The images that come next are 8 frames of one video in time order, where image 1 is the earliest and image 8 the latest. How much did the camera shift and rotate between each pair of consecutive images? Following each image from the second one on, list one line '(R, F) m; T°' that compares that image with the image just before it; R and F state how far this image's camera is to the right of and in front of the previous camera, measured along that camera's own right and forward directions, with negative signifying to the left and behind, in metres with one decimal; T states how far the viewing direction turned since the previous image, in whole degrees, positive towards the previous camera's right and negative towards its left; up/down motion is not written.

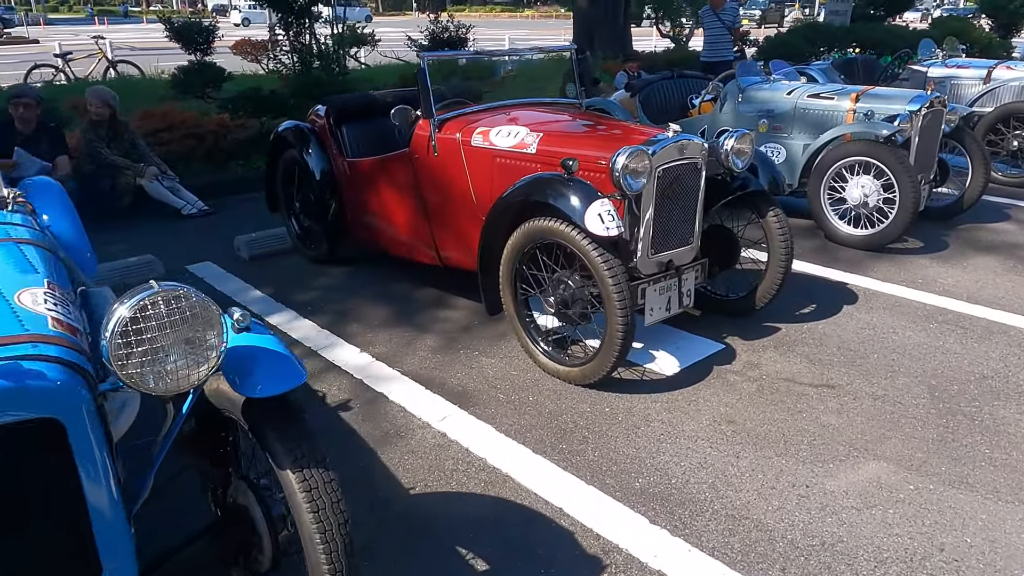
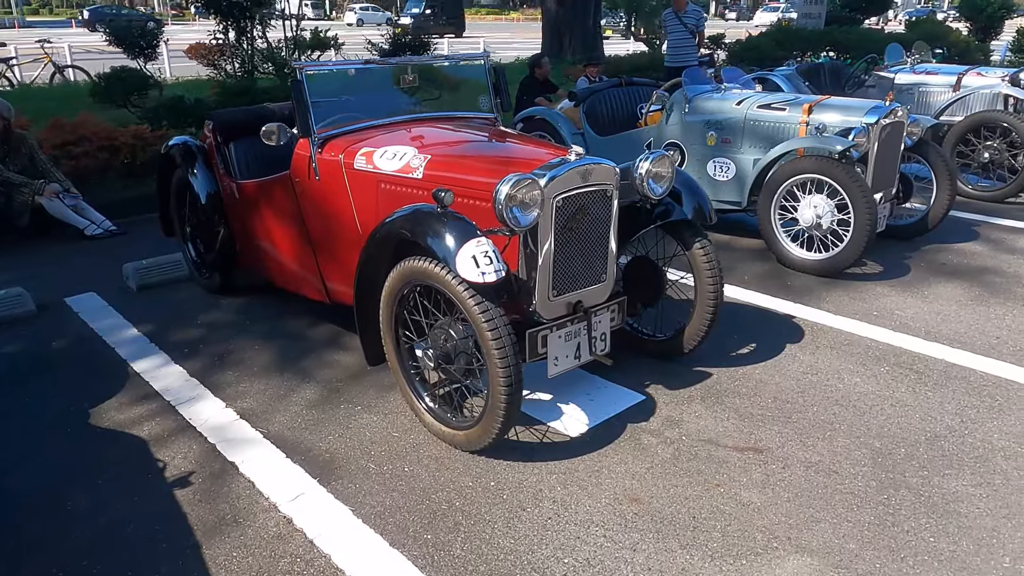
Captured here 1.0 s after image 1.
(+0.5, +0.6) m; +1°
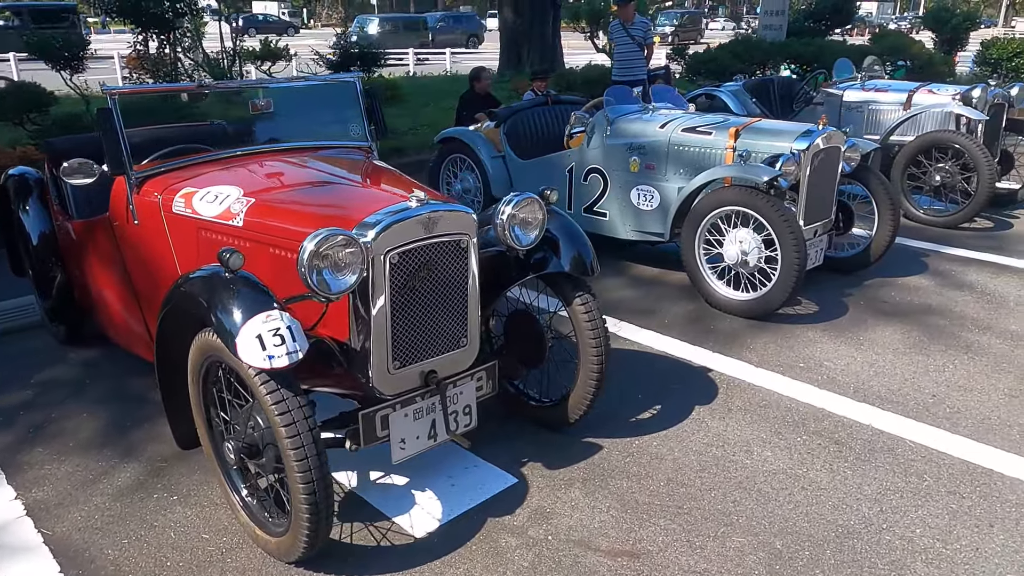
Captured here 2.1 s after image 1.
(+0.6, +0.6) m; +1°
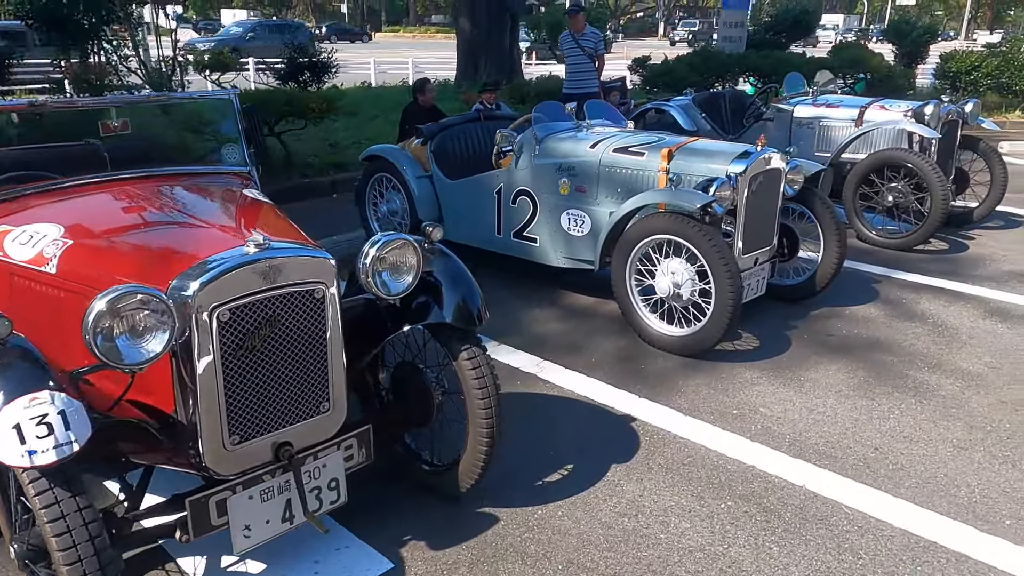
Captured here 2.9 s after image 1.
(+0.4, +0.4) m; +2°
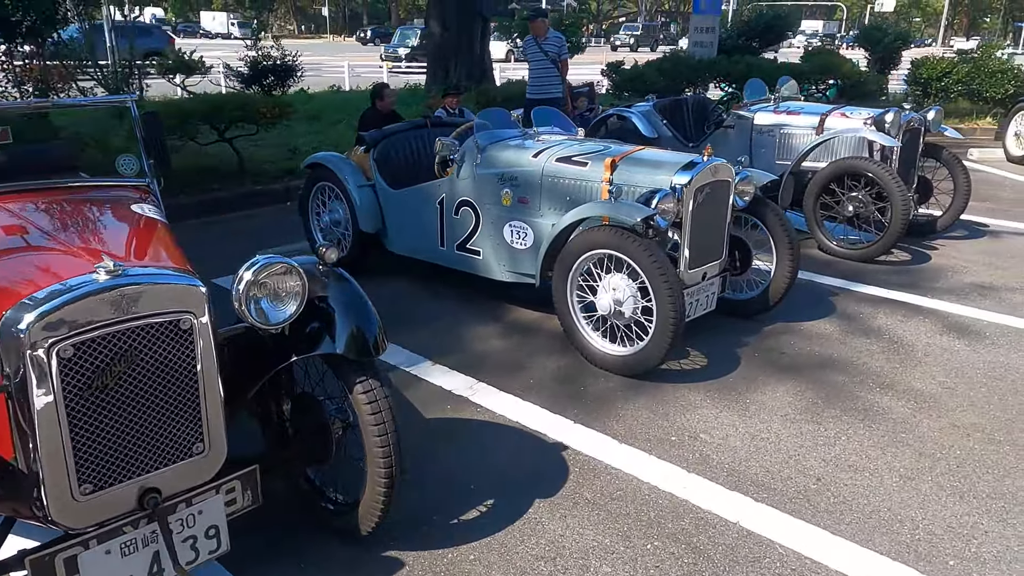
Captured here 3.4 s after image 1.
(+0.3, +0.2) m; +1°
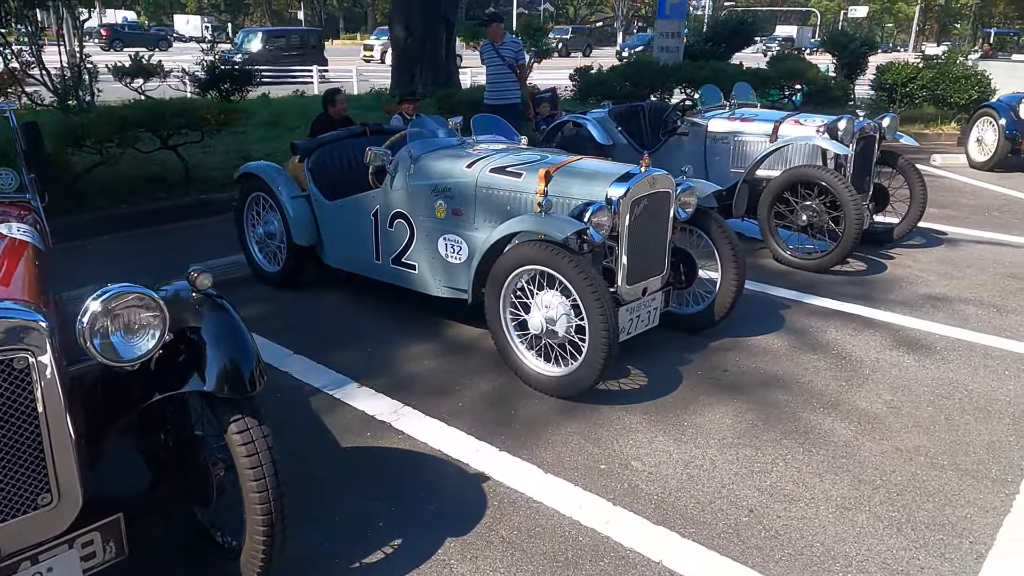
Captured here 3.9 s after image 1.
(+0.3, +0.2) m; +1°
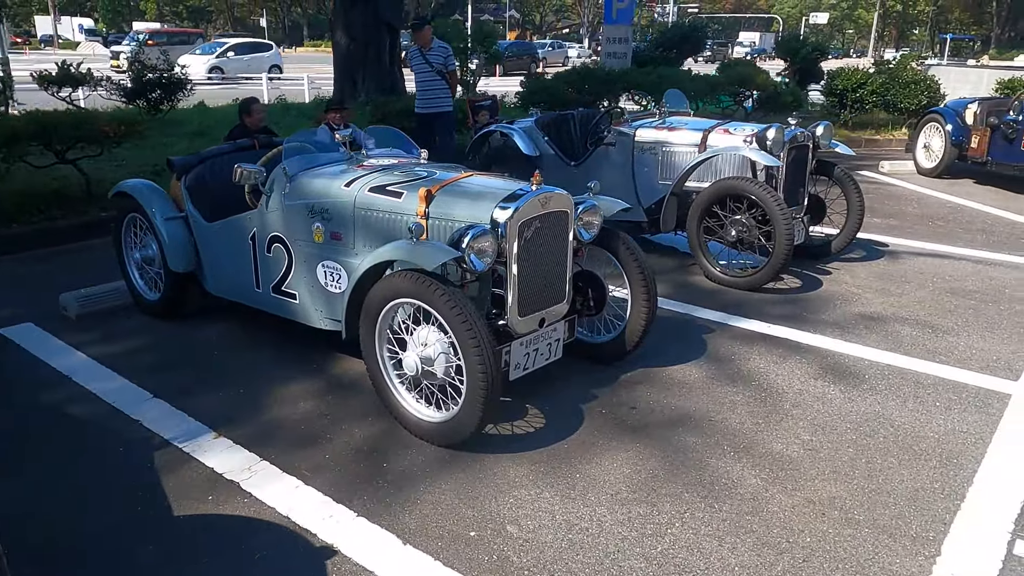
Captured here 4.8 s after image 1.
(+0.5, +0.5) m; +2°
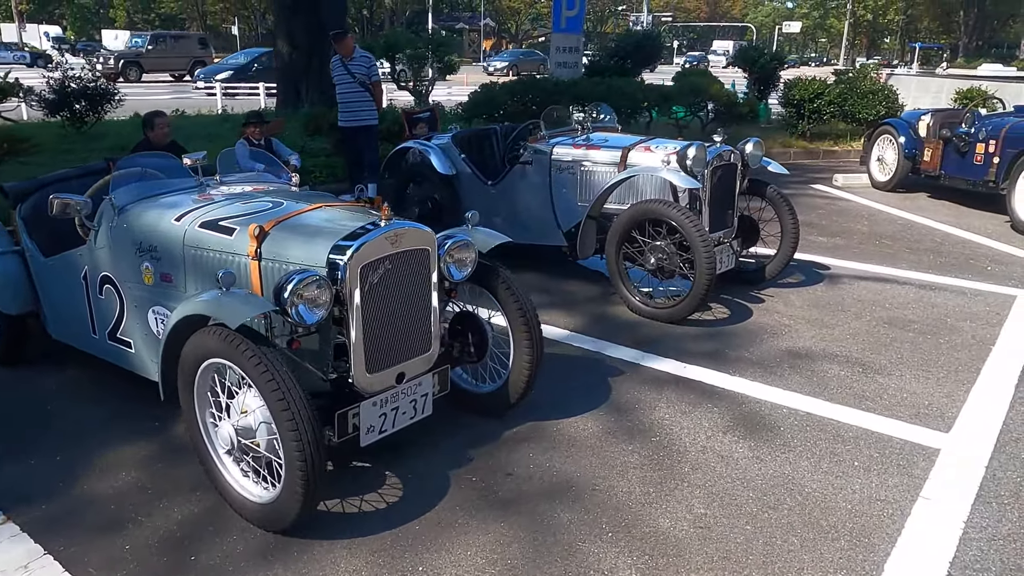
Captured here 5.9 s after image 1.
(+0.6, +0.5) m; +2°
